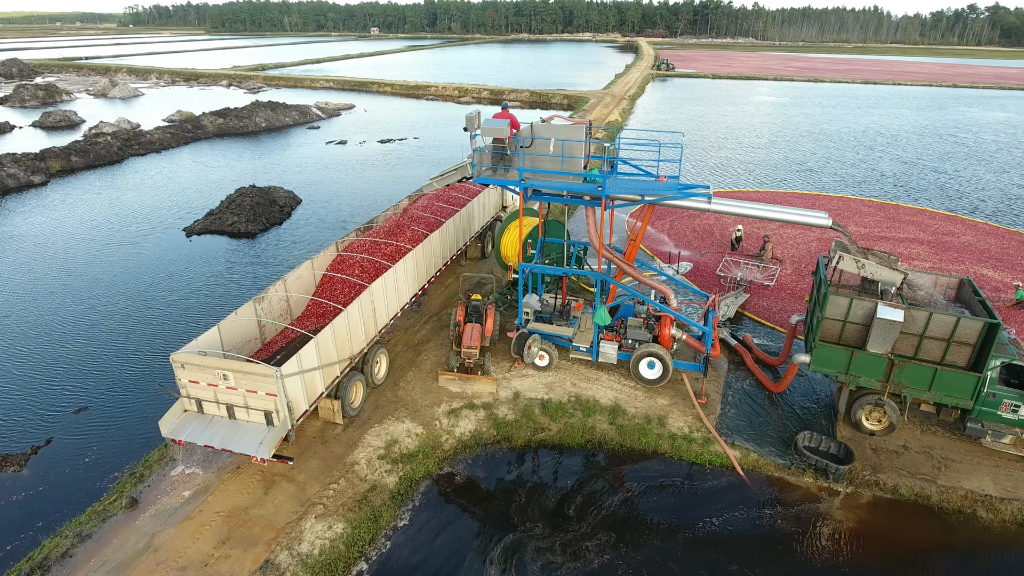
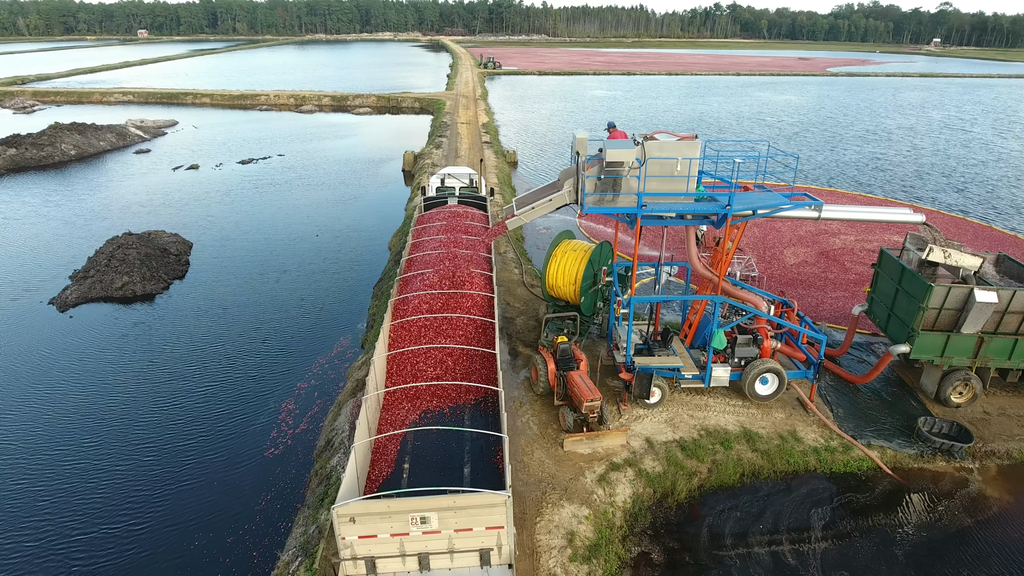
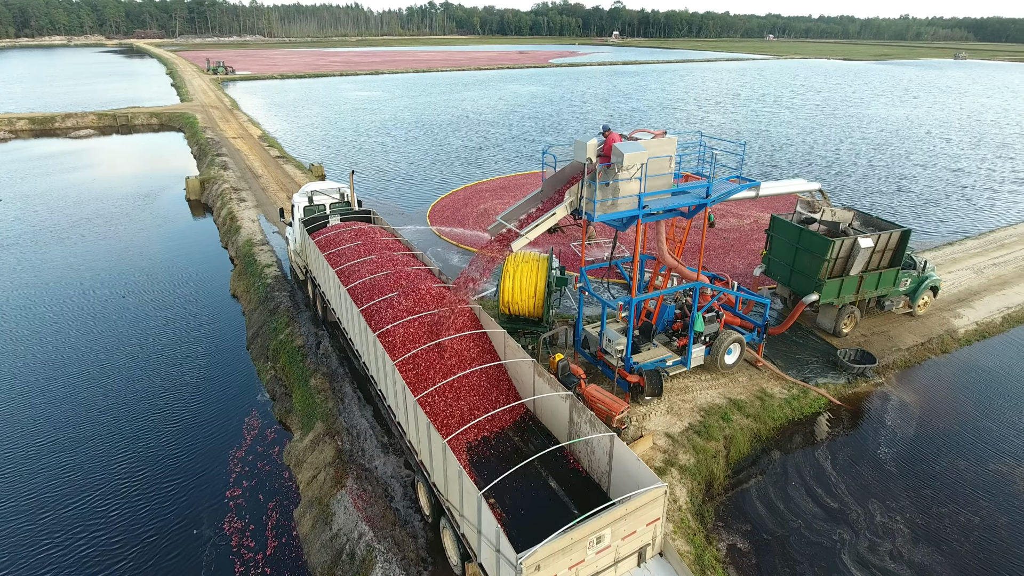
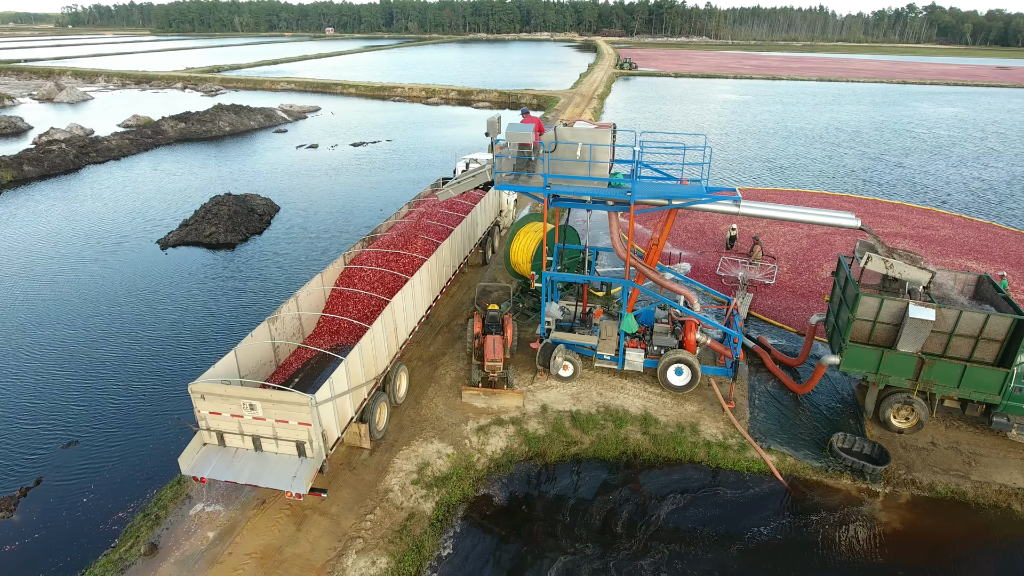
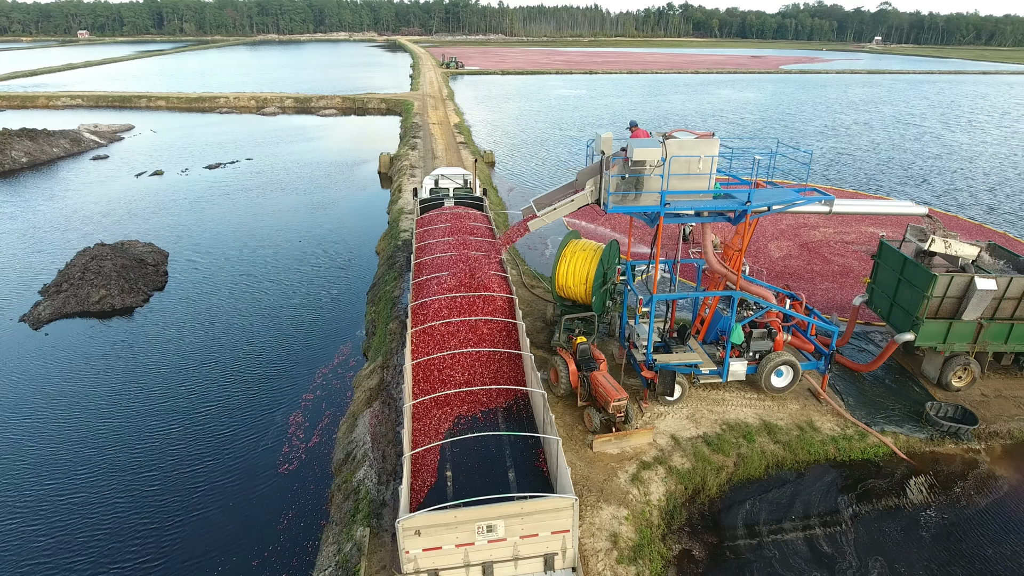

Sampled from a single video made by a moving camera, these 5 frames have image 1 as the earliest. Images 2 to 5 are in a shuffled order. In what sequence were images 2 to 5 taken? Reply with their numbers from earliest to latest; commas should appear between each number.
4, 2, 5, 3
